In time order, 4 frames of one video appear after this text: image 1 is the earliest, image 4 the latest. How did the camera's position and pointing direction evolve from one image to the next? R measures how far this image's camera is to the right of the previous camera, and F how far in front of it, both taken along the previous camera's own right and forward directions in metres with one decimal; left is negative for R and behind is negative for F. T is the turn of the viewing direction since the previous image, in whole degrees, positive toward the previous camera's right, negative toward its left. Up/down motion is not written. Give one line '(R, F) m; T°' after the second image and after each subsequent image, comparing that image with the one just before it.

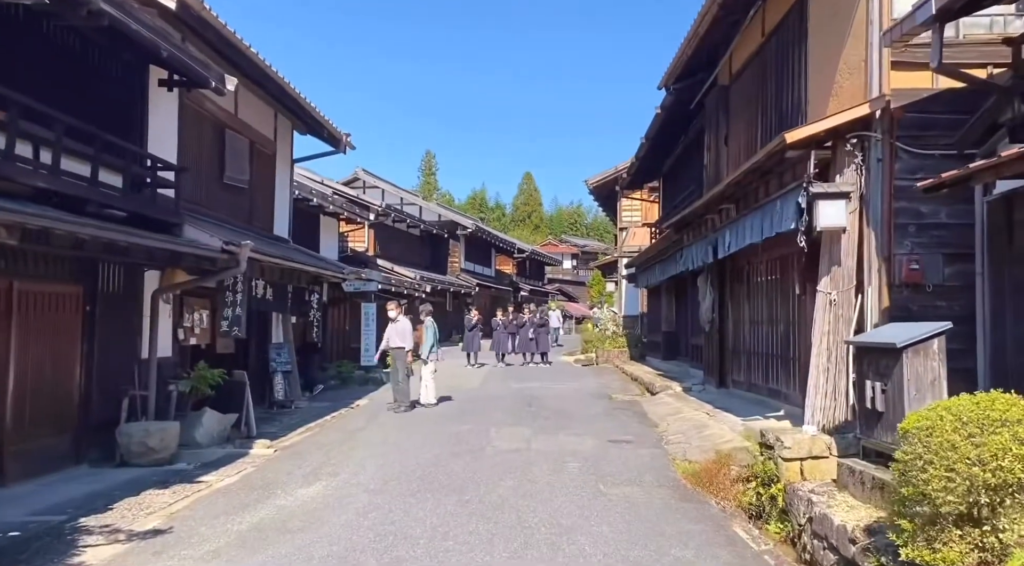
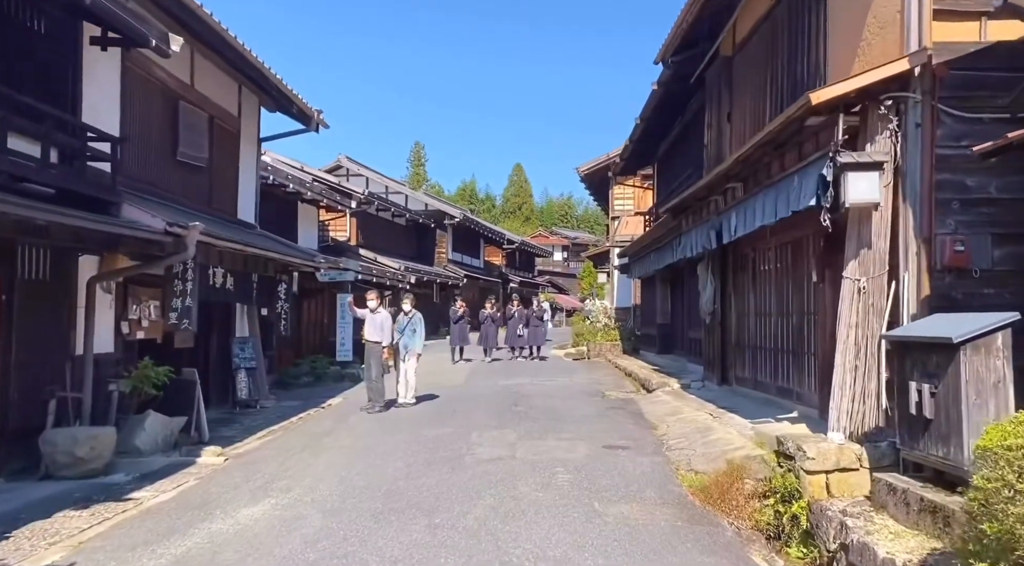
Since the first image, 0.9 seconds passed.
(+0.1, +1.0) m; +1°
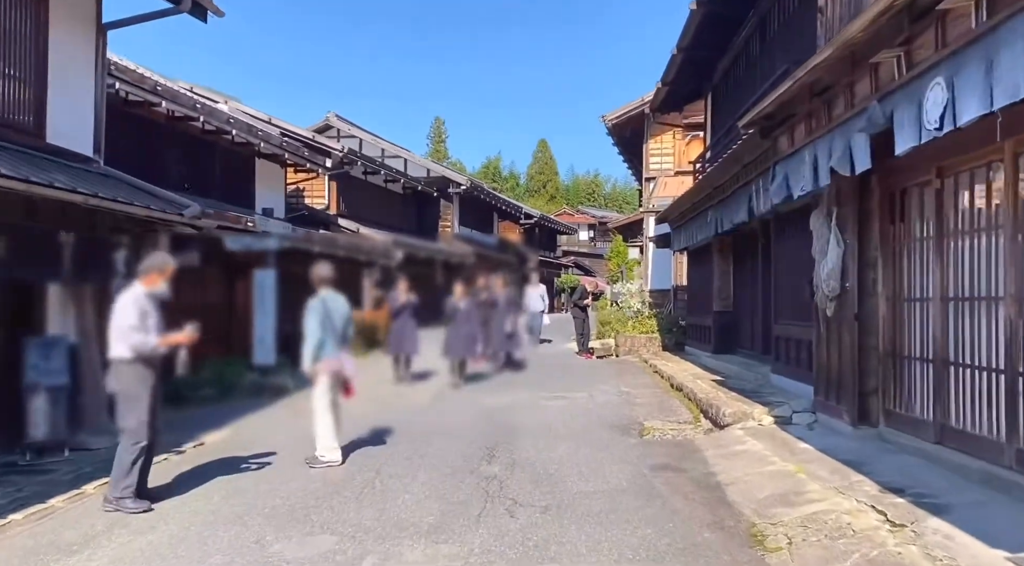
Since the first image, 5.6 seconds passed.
(+0.5, +4.9) m; -2°
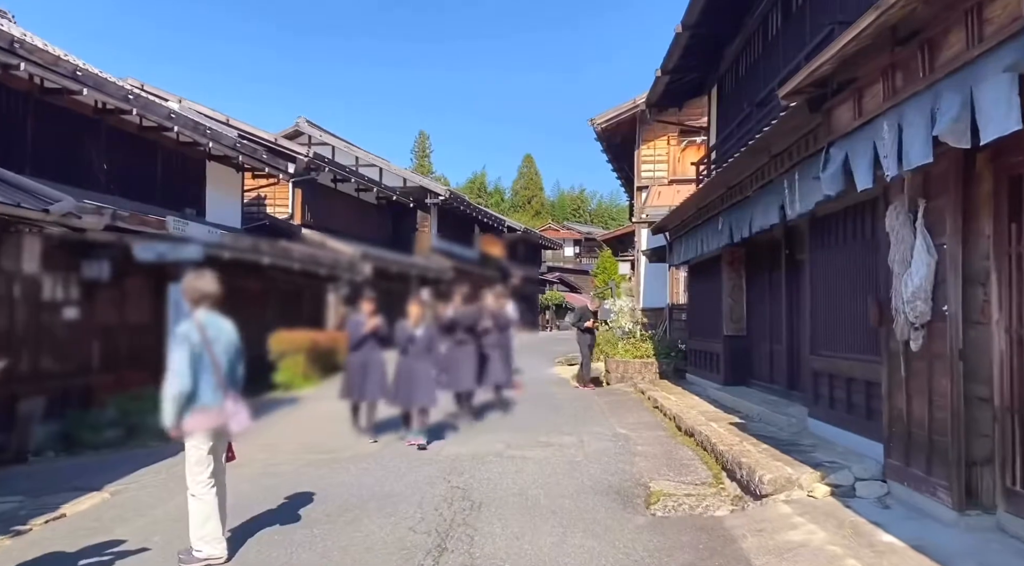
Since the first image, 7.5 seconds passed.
(+0.2, +1.9) m; +1°
